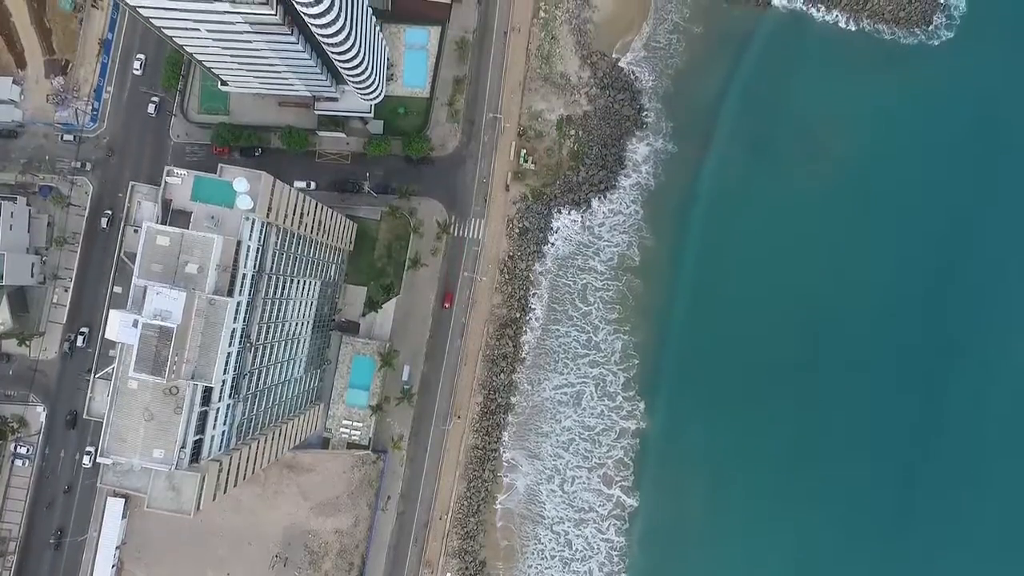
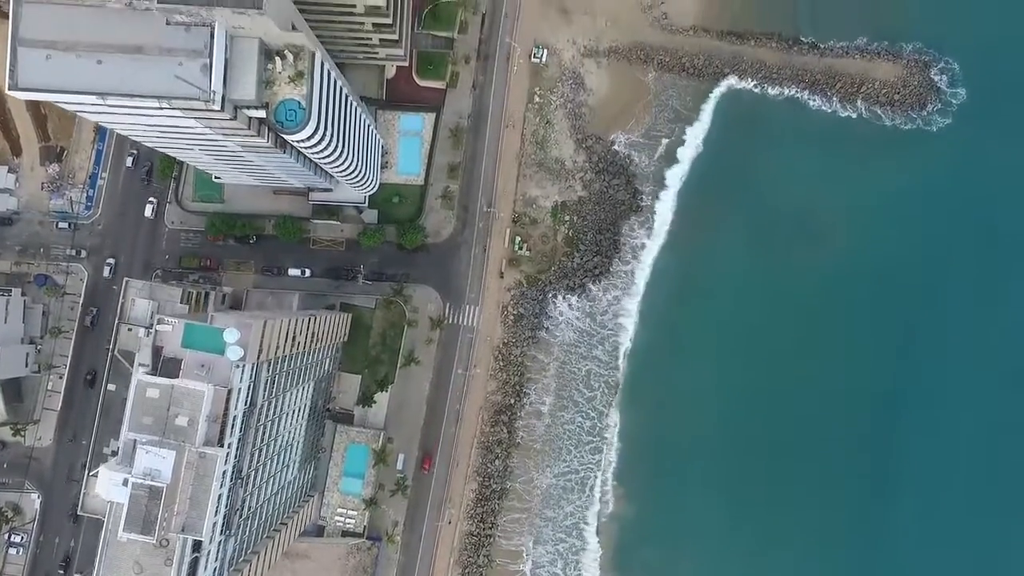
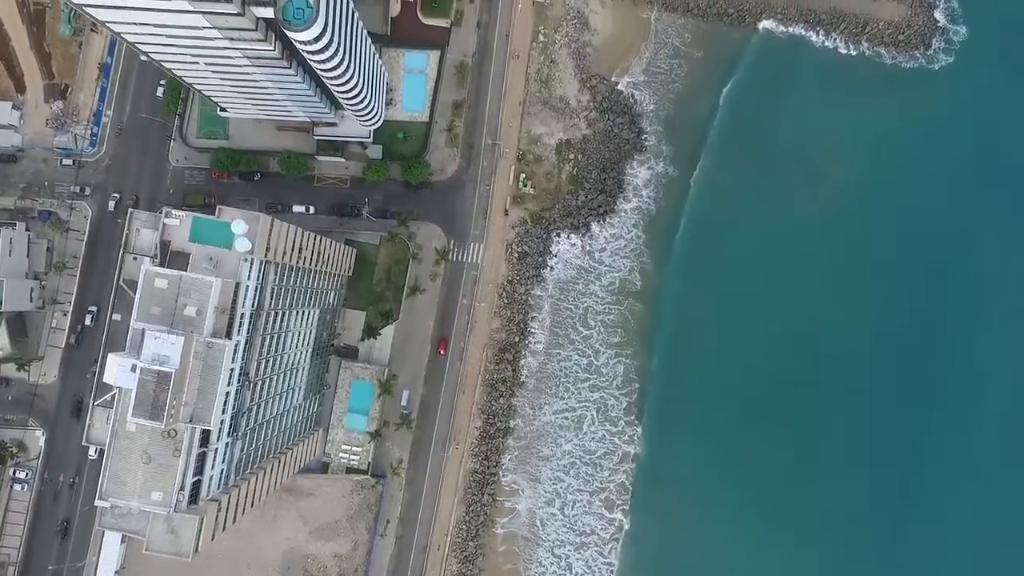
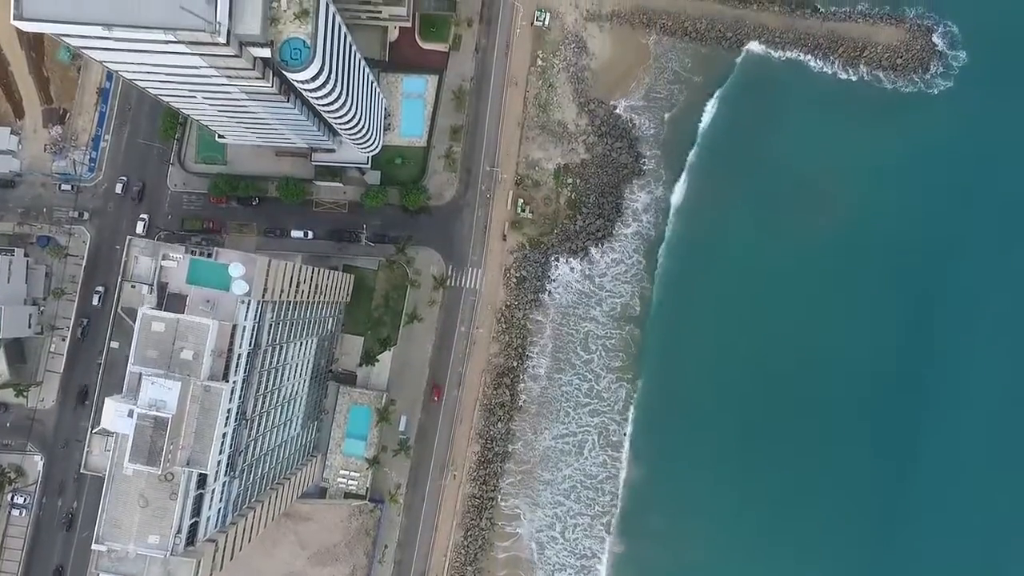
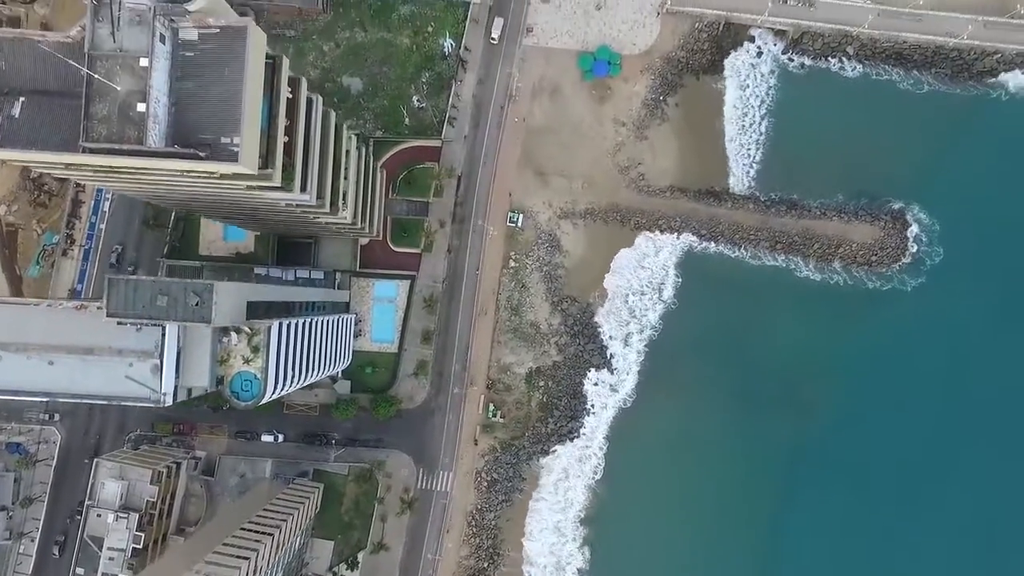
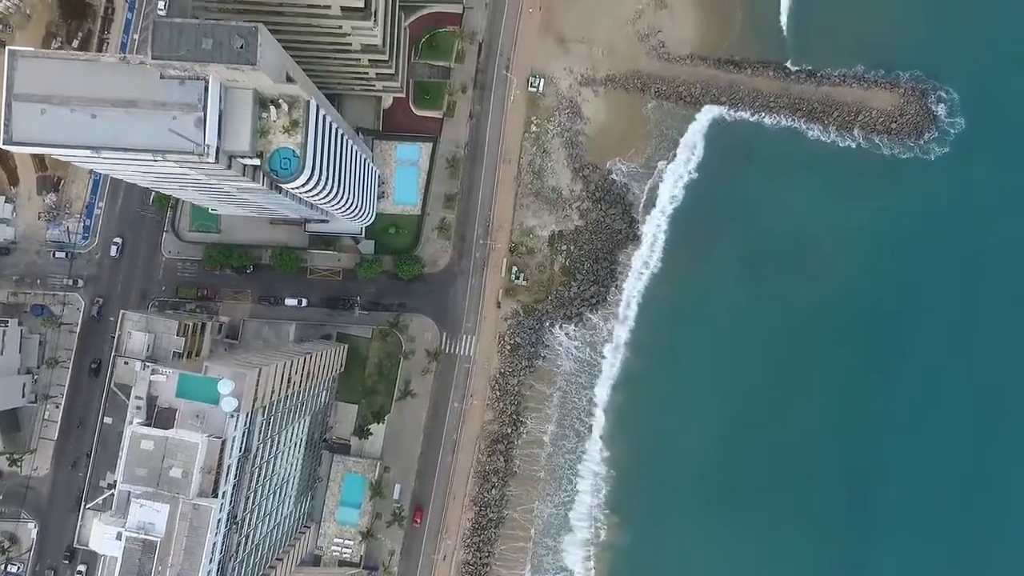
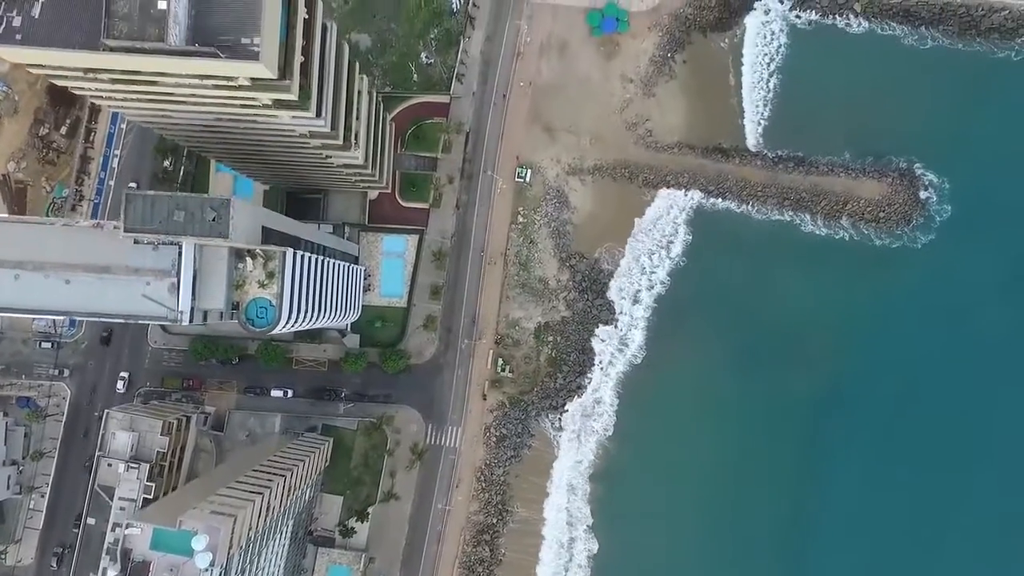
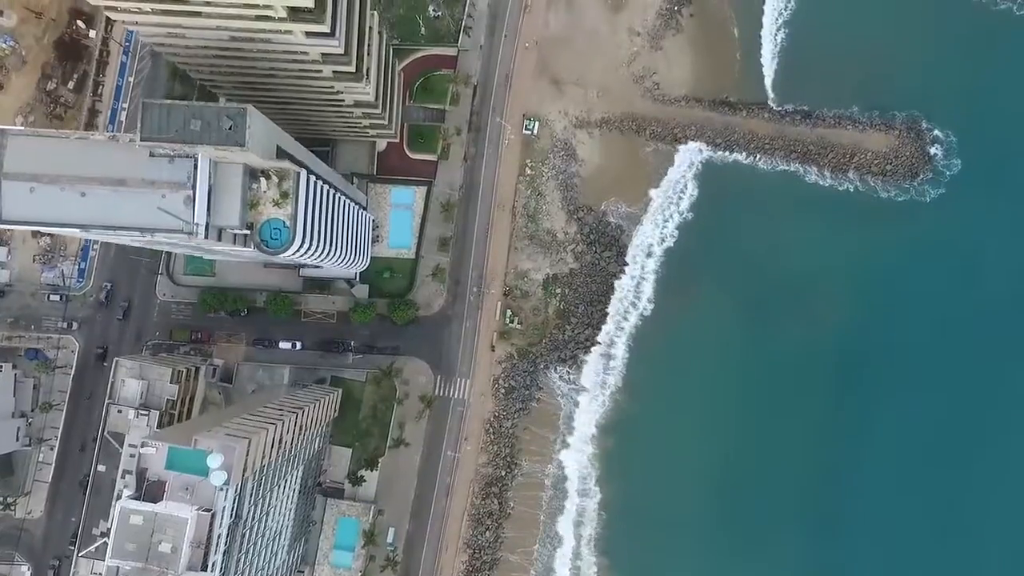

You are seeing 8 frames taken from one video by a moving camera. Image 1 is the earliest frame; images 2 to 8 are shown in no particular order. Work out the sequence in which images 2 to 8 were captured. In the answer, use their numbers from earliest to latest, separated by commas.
3, 4, 2, 6, 8, 7, 5
